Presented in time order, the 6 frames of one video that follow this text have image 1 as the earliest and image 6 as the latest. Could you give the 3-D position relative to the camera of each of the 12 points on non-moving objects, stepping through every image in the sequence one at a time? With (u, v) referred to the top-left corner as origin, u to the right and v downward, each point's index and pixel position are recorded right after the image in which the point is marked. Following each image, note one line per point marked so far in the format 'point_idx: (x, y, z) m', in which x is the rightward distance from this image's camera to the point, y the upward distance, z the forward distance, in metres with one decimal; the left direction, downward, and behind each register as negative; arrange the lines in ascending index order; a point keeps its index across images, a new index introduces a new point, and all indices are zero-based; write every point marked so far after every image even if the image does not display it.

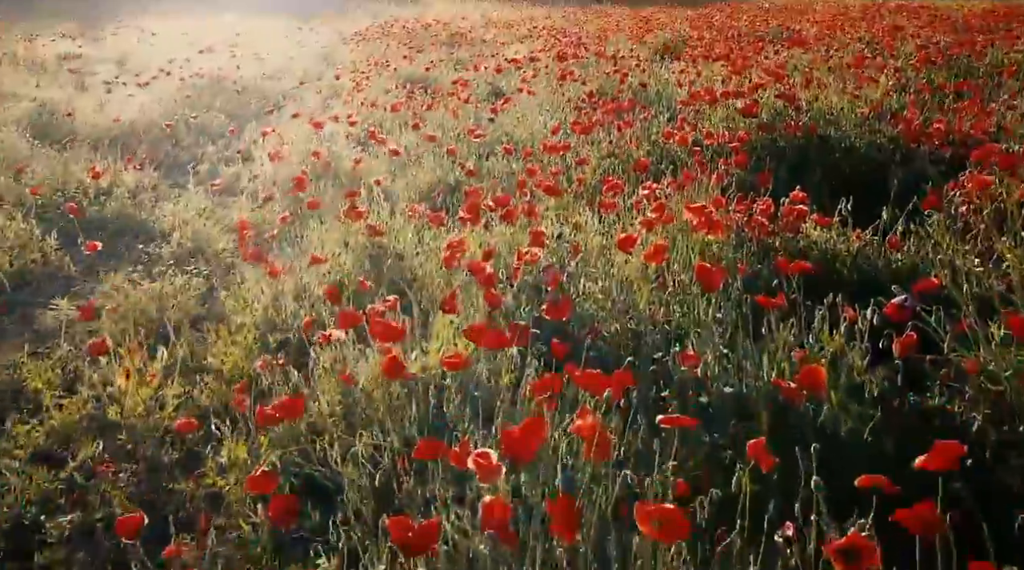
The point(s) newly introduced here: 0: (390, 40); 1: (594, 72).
0: (-1.9, +3.9, +15.8) m
1: (+0.7, +1.9, +9.0) m
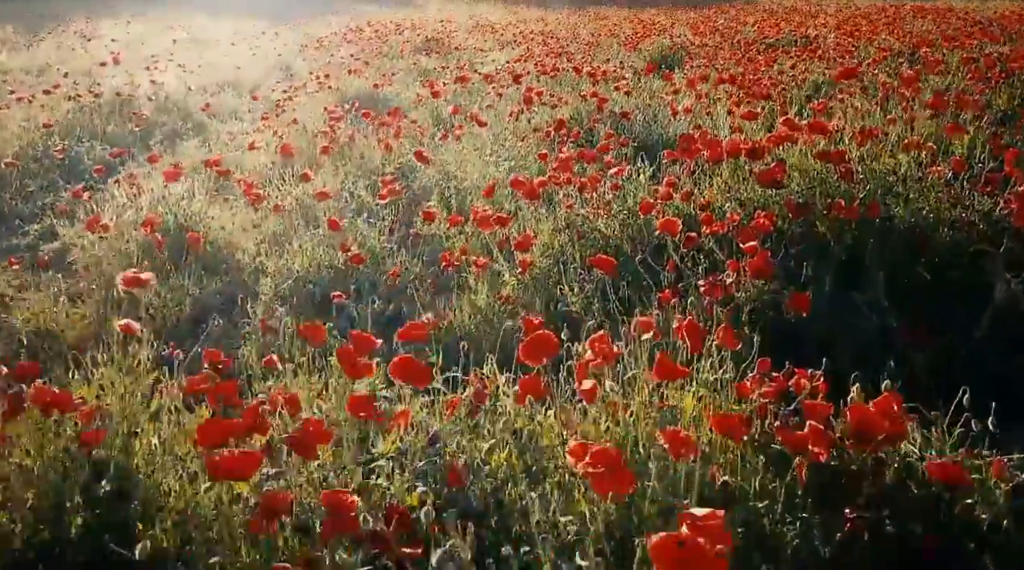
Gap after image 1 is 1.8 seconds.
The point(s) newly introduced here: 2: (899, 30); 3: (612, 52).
0: (-2.2, +3.4, +14.2) m
1: (+0.4, +1.4, +7.3) m
2: (+4.5, +3.0, +11.5) m
3: (+1.3, +3.1, +13.4) m
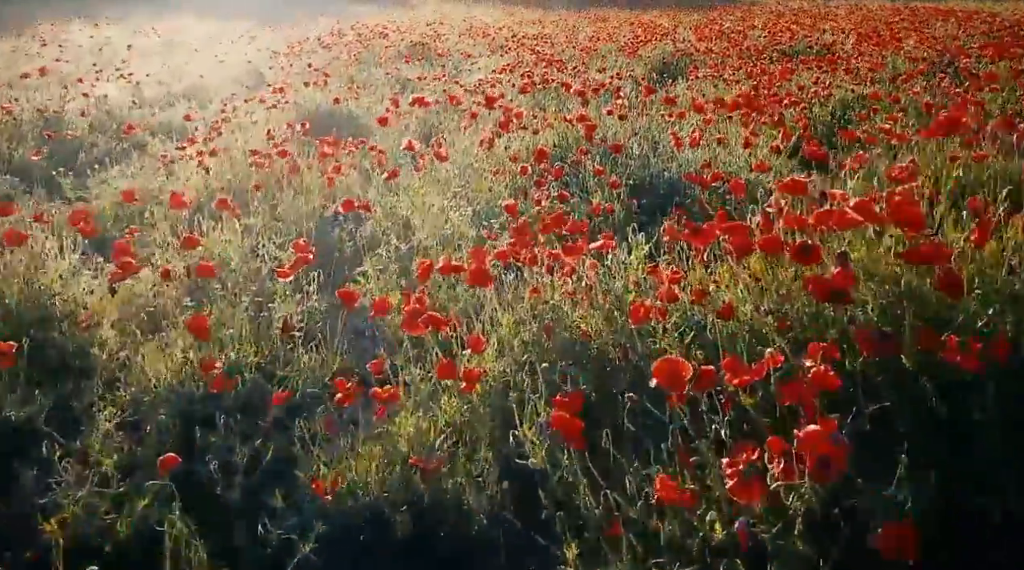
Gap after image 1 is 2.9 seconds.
0: (-2.3, +3.0, +13.1) m
1: (+0.2, +1.0, +6.2) m
2: (+4.3, +2.6, +10.4) m
3: (+1.2, +2.8, +12.3) m
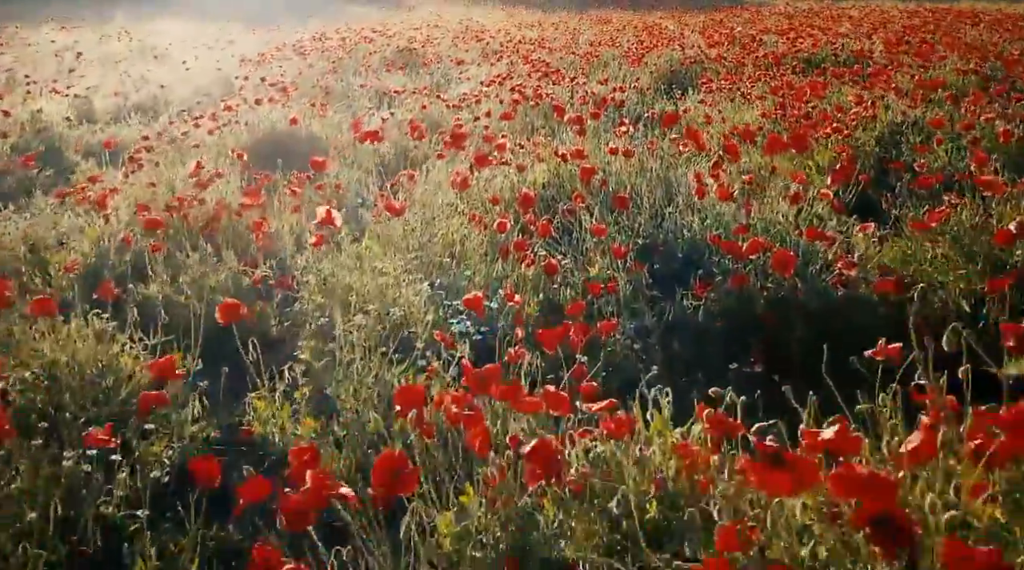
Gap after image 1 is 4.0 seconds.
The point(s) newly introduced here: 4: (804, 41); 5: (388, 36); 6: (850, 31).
0: (-2.4, +2.7, +12.0) m
1: (+0.1, +0.7, +5.1) m
2: (+4.2, +2.3, +9.3) m
3: (+1.1, +2.4, +11.2) m
4: (+3.4, +2.8, +11.5) m
5: (-2.0, +4.1, +16.4) m
6: (+4.6, +3.5, +13.5) m
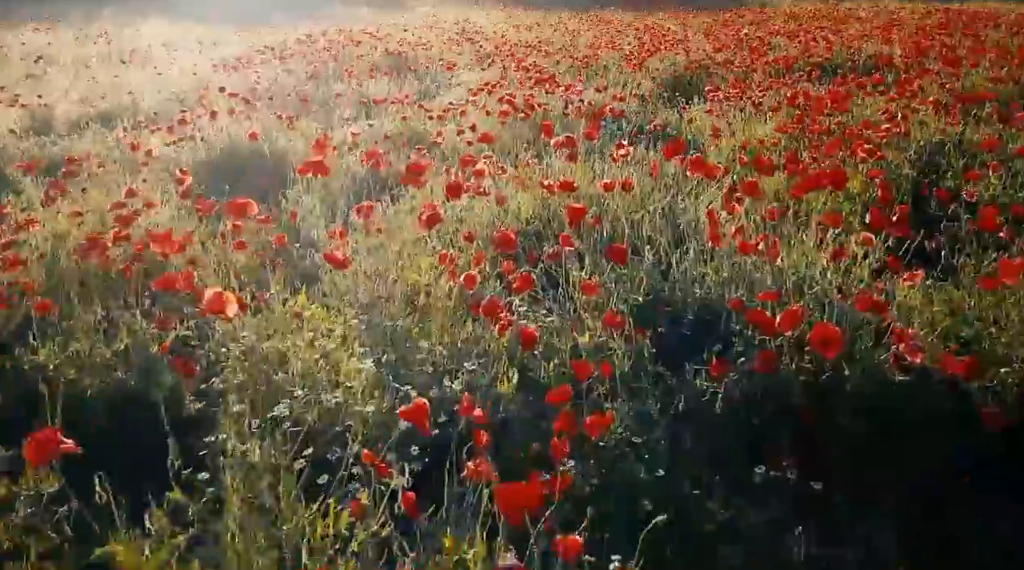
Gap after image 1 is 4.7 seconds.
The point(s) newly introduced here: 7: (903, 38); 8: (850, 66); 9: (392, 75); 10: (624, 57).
0: (-2.5, +2.5, +11.2) m
1: (+0.1, +0.5, +4.4) m
2: (+4.2, +2.1, +8.6) m
3: (+1.0, +2.2, +10.5) m
4: (+3.3, +2.6, +10.8) m
5: (-2.1, +3.9, +15.6) m
6: (+4.5, +3.3, +12.8) m
7: (+4.5, +2.8, +11.4) m
8: (+3.2, +2.1, +9.3) m
9: (-1.4, +2.5, +11.6) m
10: (+1.3, +2.6, +11.5) m
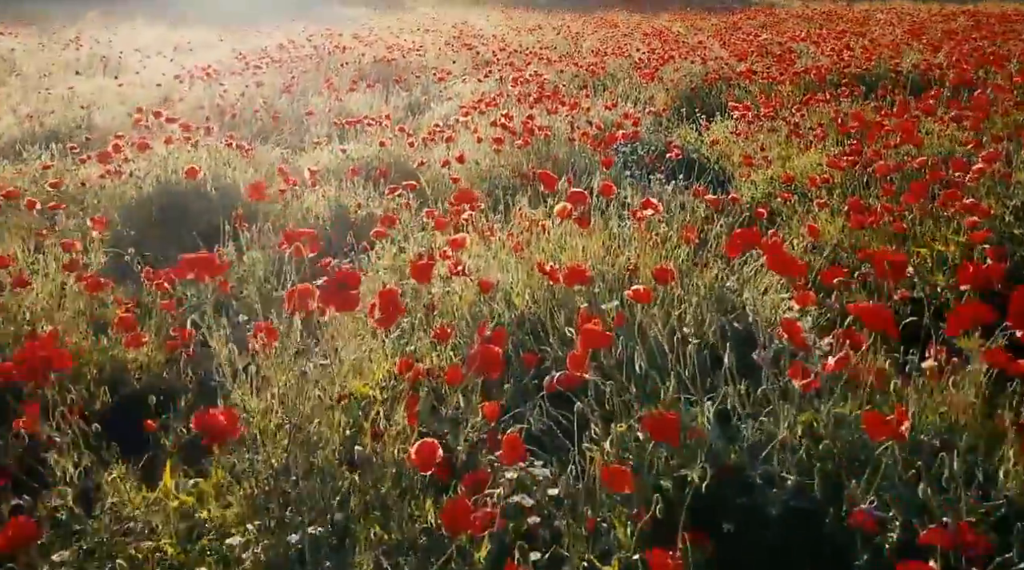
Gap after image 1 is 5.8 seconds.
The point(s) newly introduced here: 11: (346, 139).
0: (-2.5, +2.1, +10.1) m
1: (0.0, +0.1, +3.2) m
2: (+4.1, +1.7, +7.5) m
3: (+1.0, +1.8, +9.3) m
4: (+3.3, +2.2, +9.7) m
5: (-2.1, +3.5, +14.5) m
6: (+4.5, +2.9, +11.7) m
7: (+4.5, +2.5, +10.2) m
8: (+3.2, +1.7, +8.2) m
9: (-1.4, +2.1, +10.5) m
10: (+1.3, +2.3, +10.3) m
11: (-1.2, +1.1, +7.1) m
